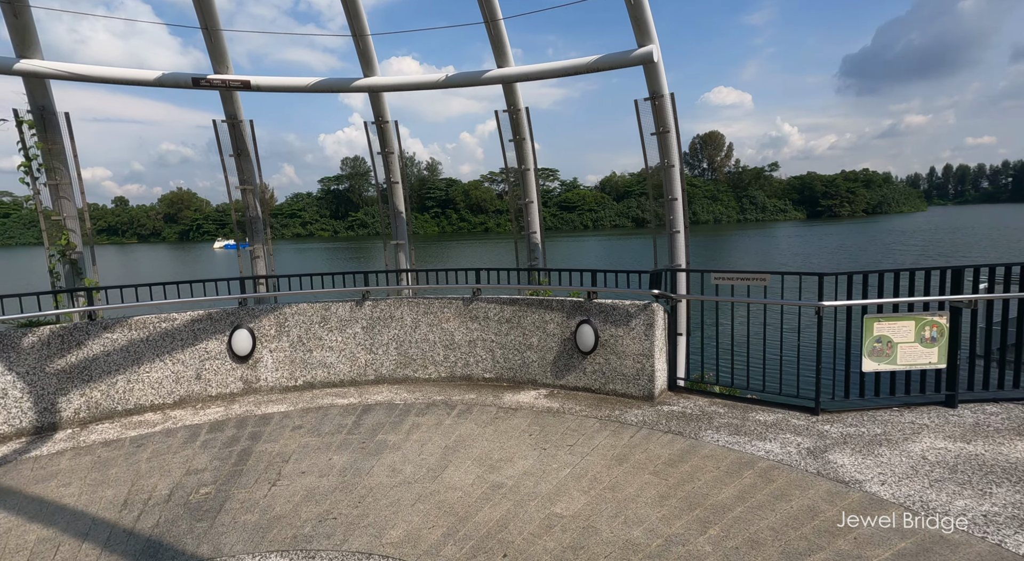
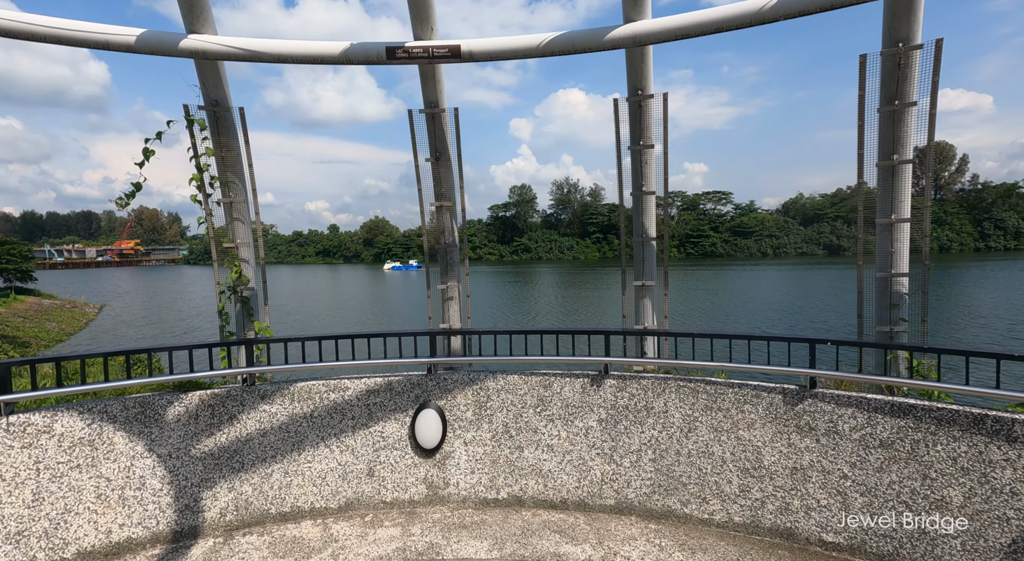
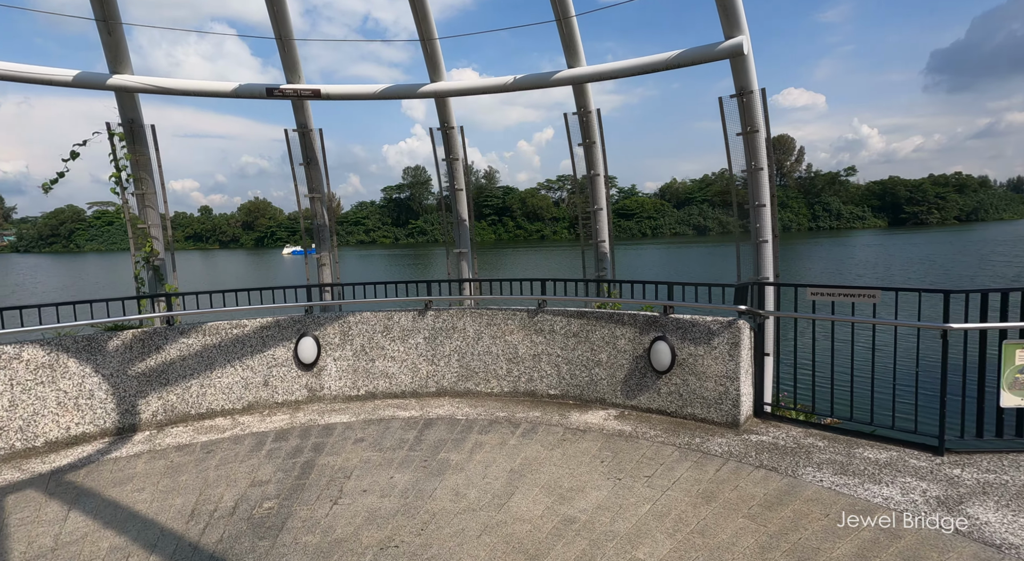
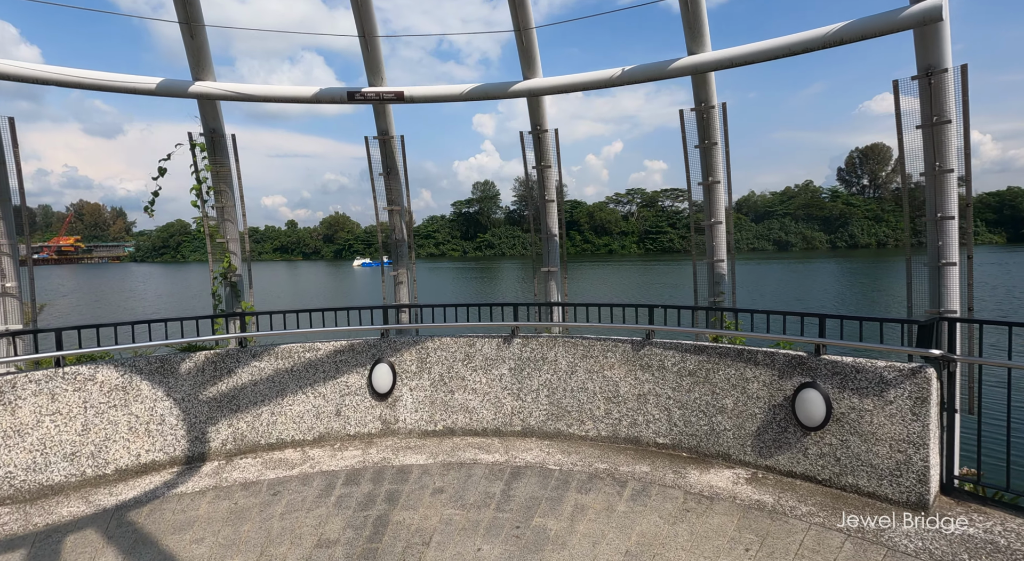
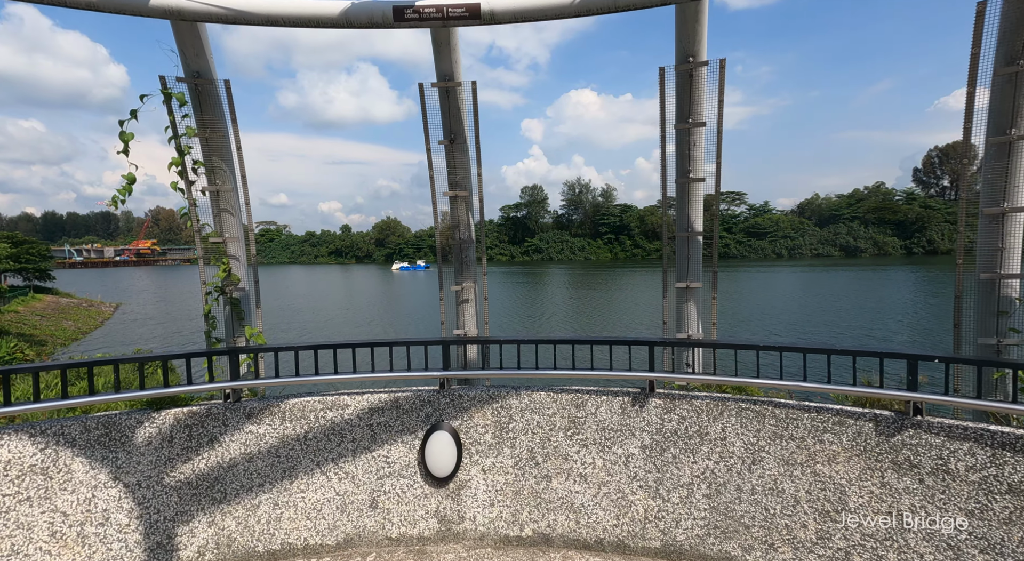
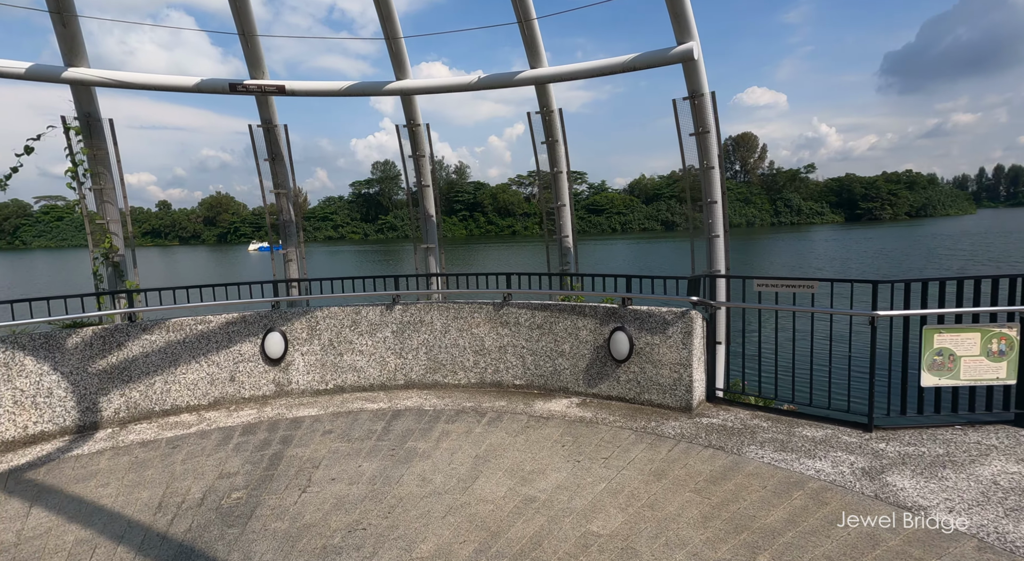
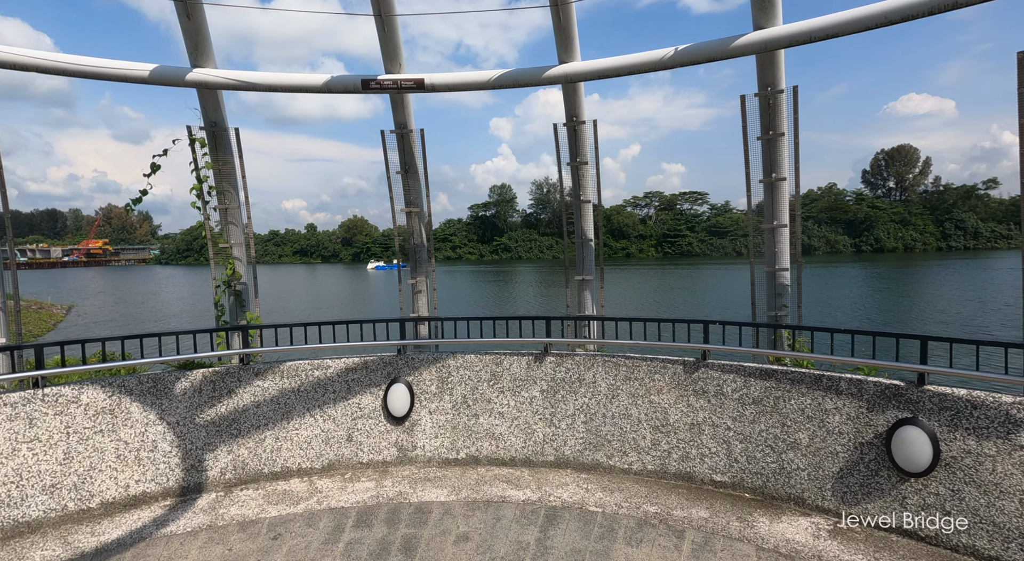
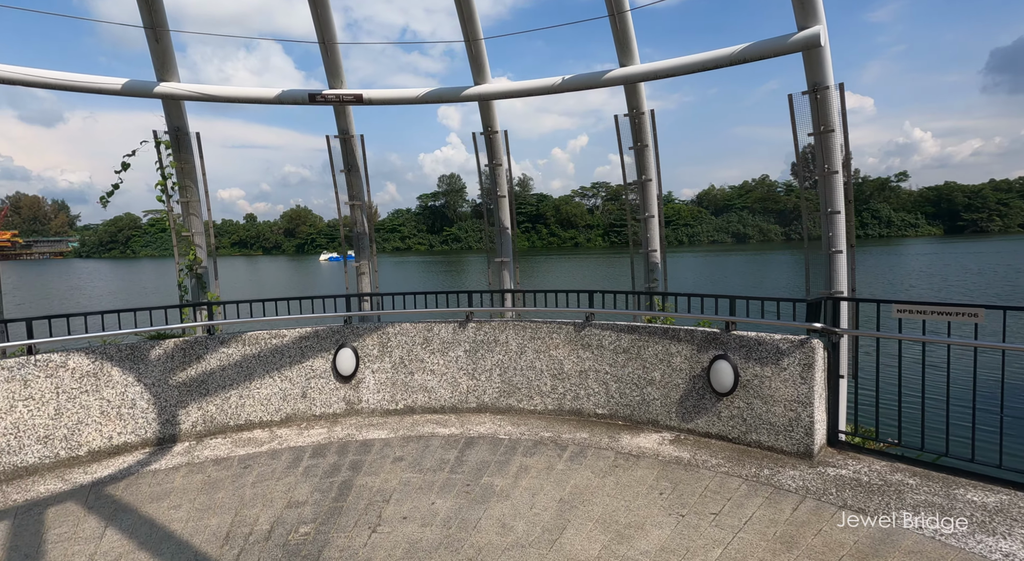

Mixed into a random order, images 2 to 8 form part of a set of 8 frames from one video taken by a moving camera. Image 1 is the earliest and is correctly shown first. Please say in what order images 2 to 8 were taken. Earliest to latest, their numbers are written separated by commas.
6, 3, 8, 4, 7, 2, 5
